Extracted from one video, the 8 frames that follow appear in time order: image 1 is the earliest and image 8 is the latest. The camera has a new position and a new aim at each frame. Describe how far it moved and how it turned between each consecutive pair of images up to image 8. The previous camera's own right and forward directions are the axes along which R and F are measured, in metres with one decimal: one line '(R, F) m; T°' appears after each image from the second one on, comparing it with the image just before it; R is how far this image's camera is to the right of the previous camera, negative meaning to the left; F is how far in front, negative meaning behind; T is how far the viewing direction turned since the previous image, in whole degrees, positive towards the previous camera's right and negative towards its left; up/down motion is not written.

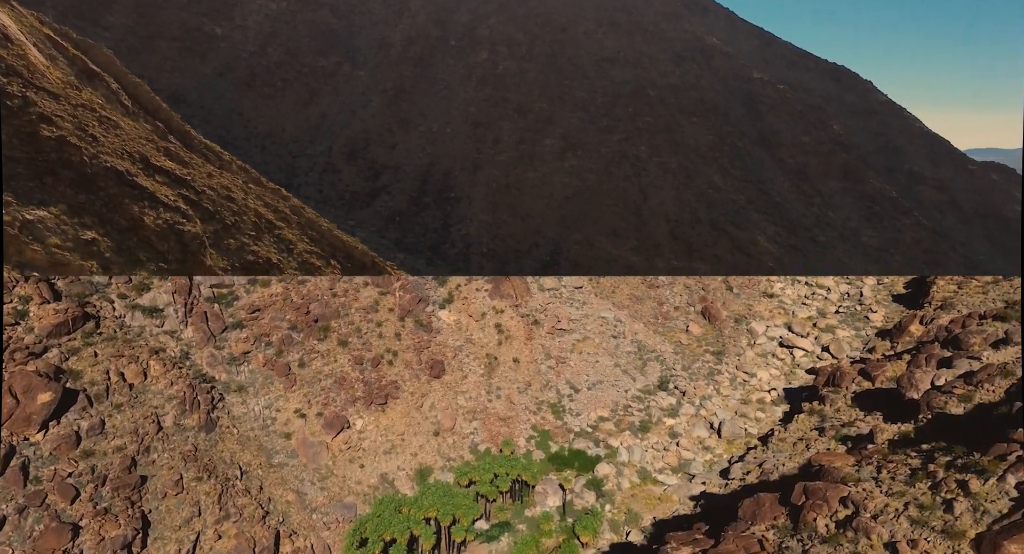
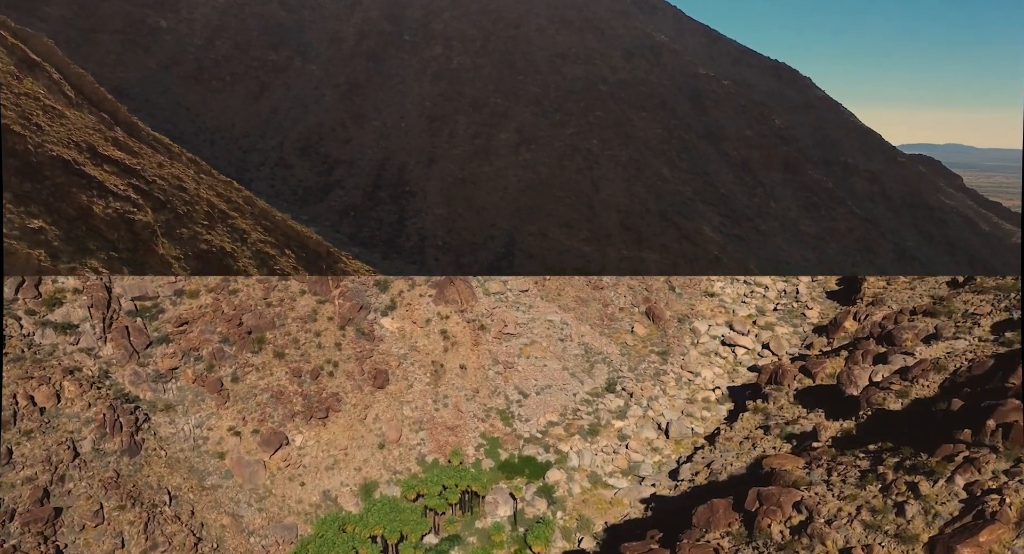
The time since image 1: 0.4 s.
(+0.1, +0.4) m; +4°
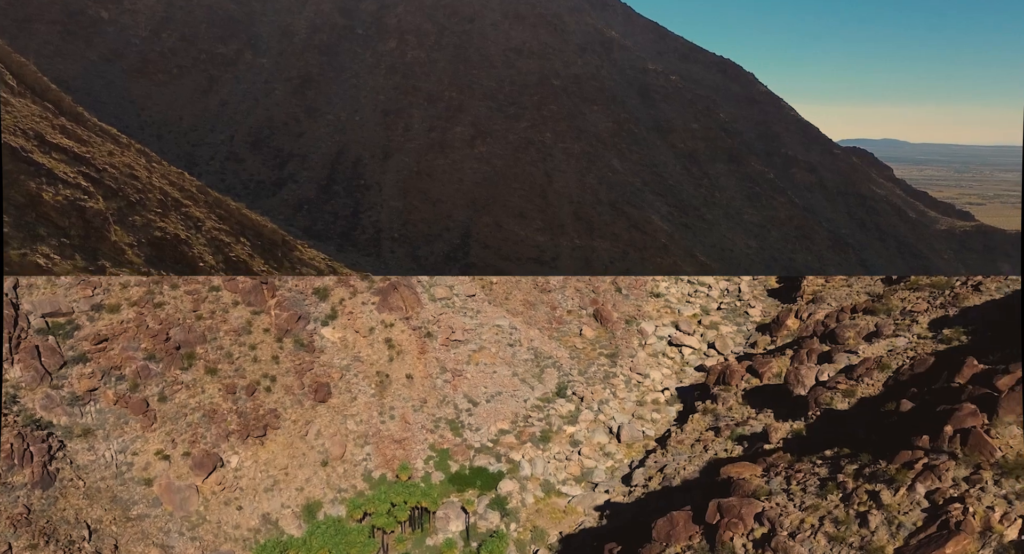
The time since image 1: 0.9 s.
(0.0, +0.5) m; +4°
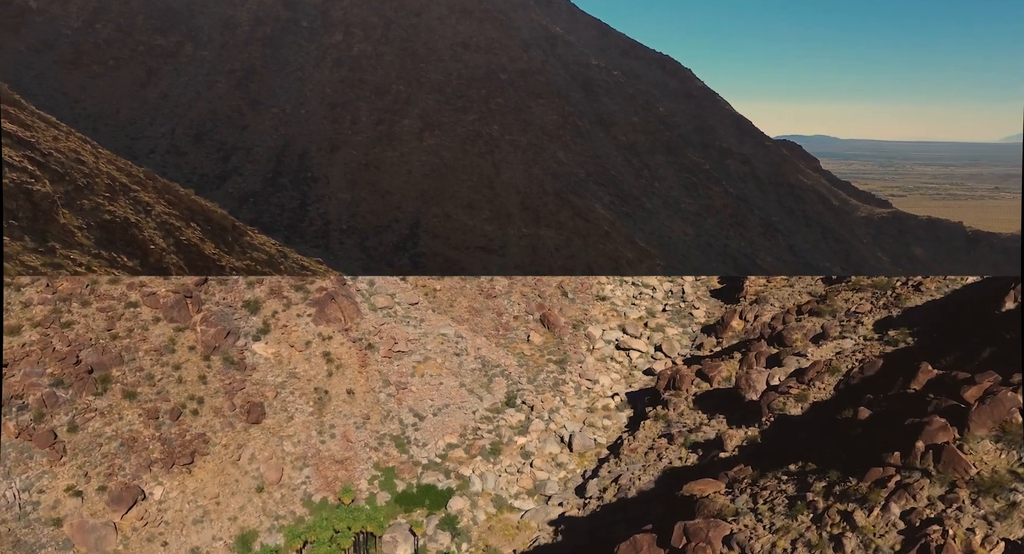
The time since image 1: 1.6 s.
(0.0, +0.6) m; +4°
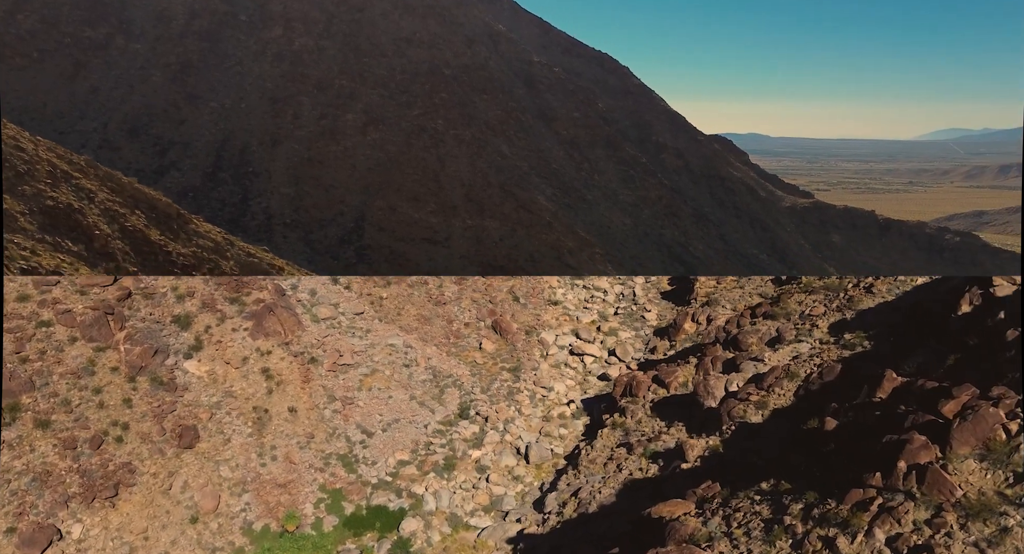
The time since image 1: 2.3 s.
(0.0, +0.6) m; +4°
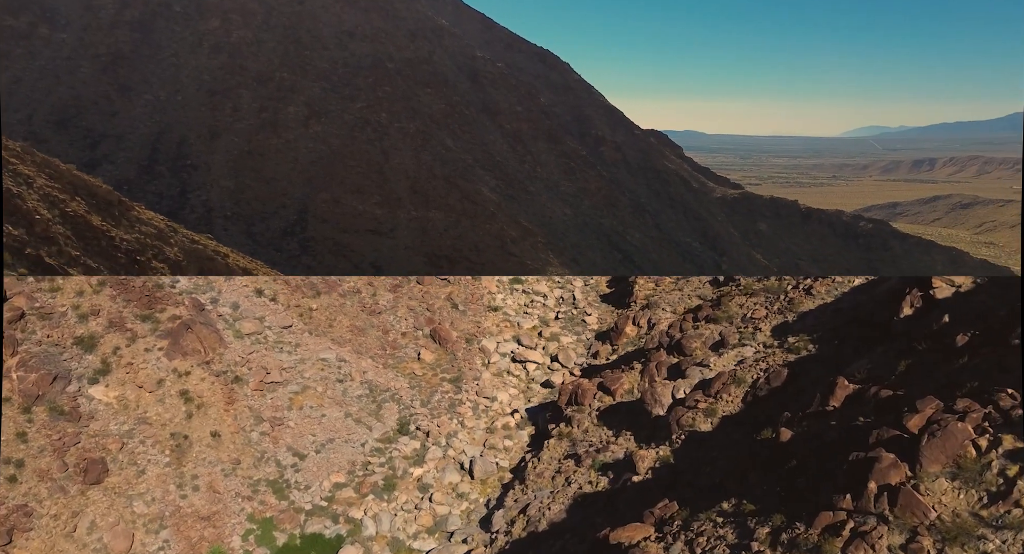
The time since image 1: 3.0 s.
(0.0, +0.6) m; +5°
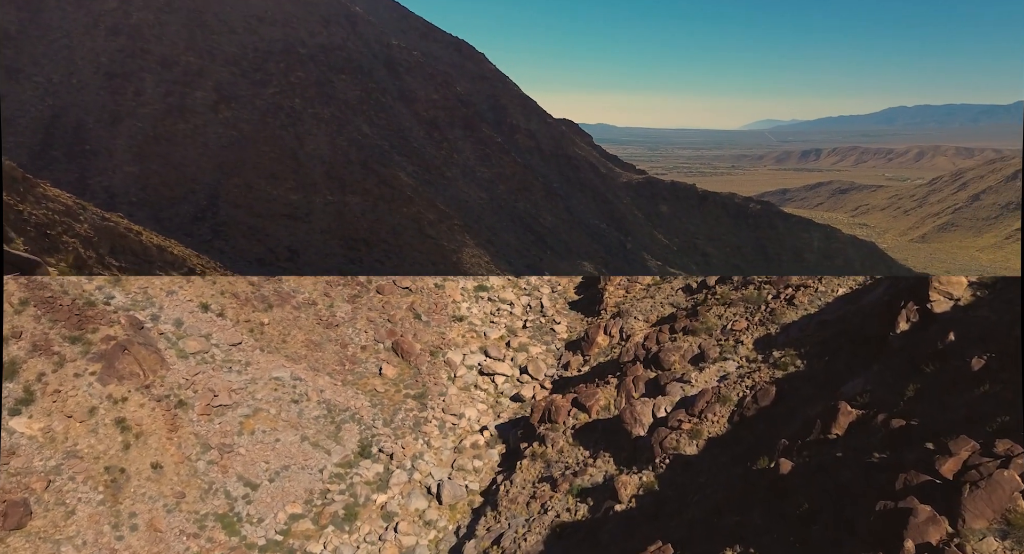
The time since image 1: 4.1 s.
(-0.2, +0.8) m; +3°
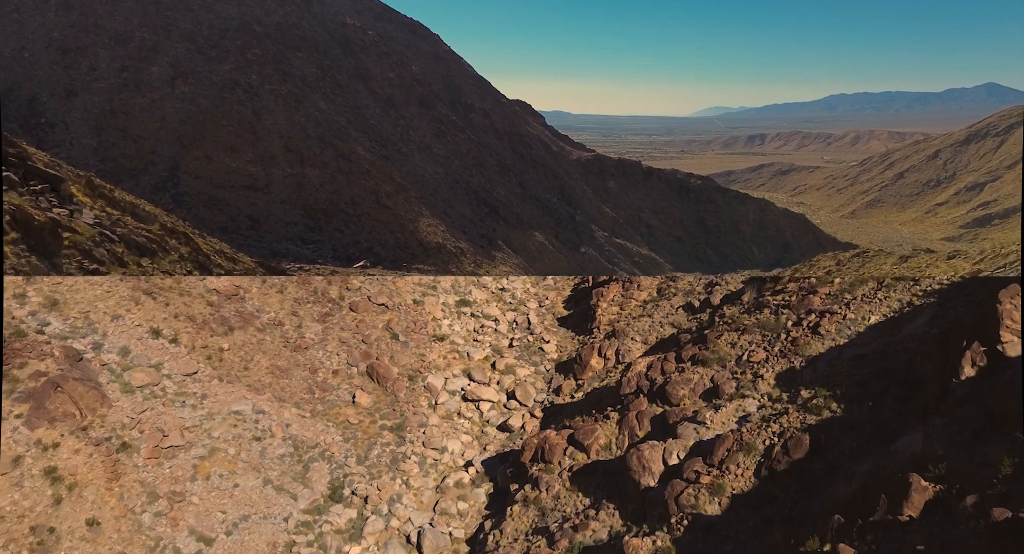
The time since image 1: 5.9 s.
(-0.3, +1.2) m; +2°
